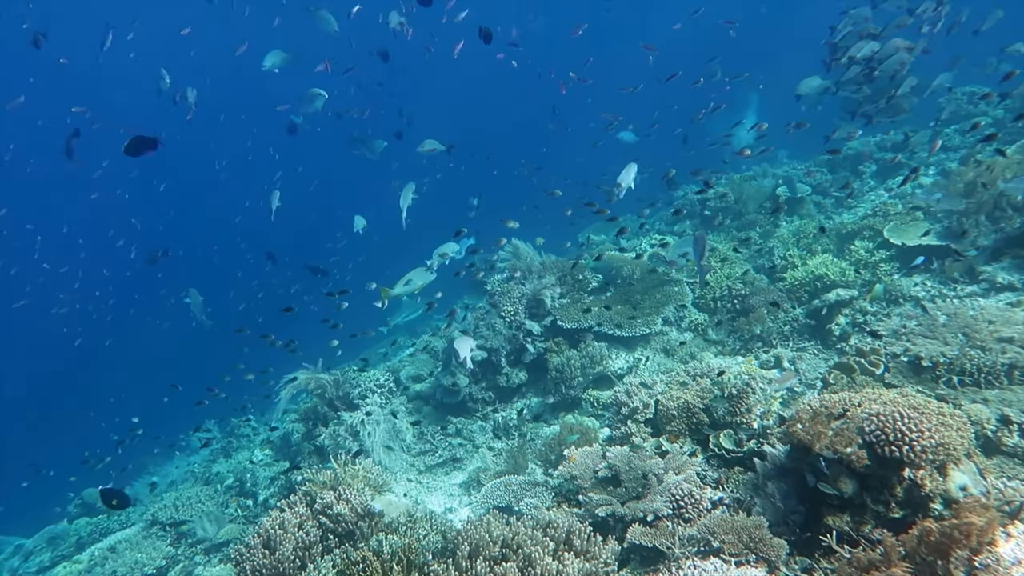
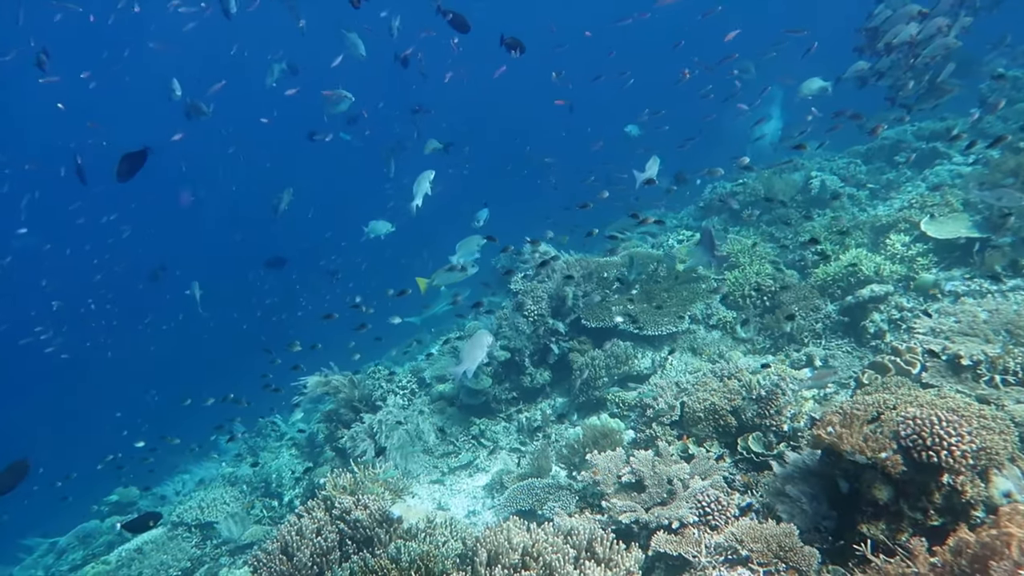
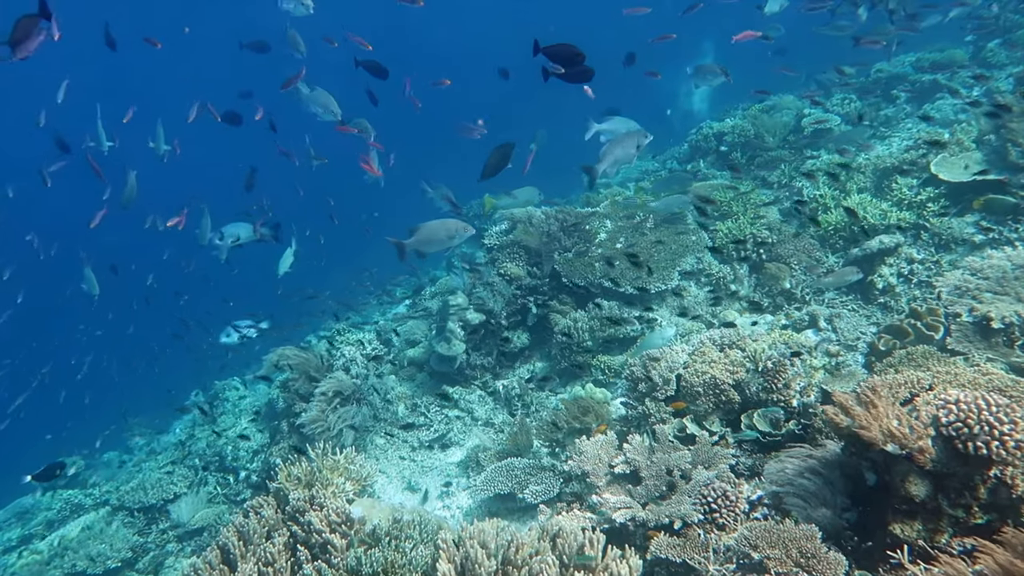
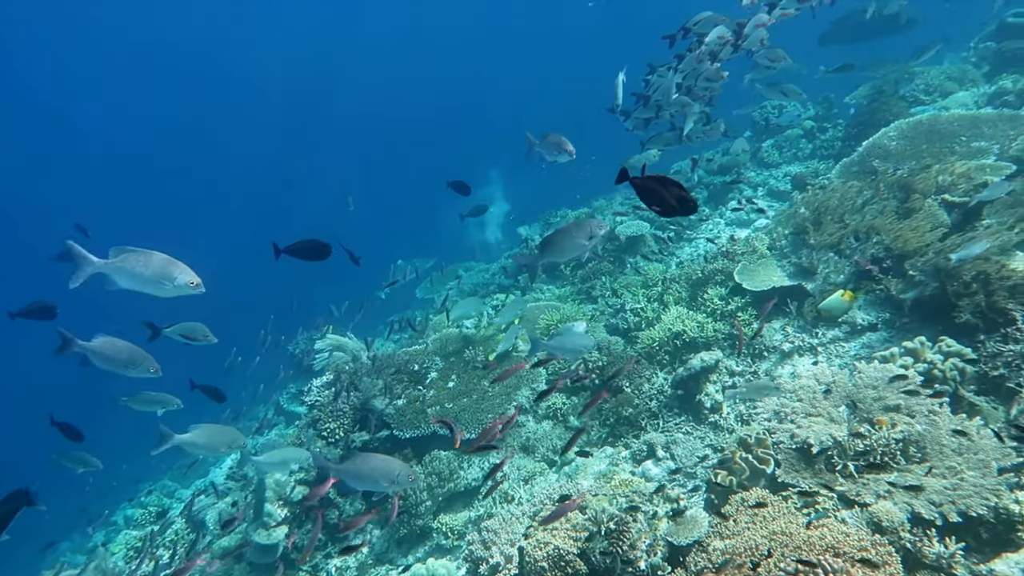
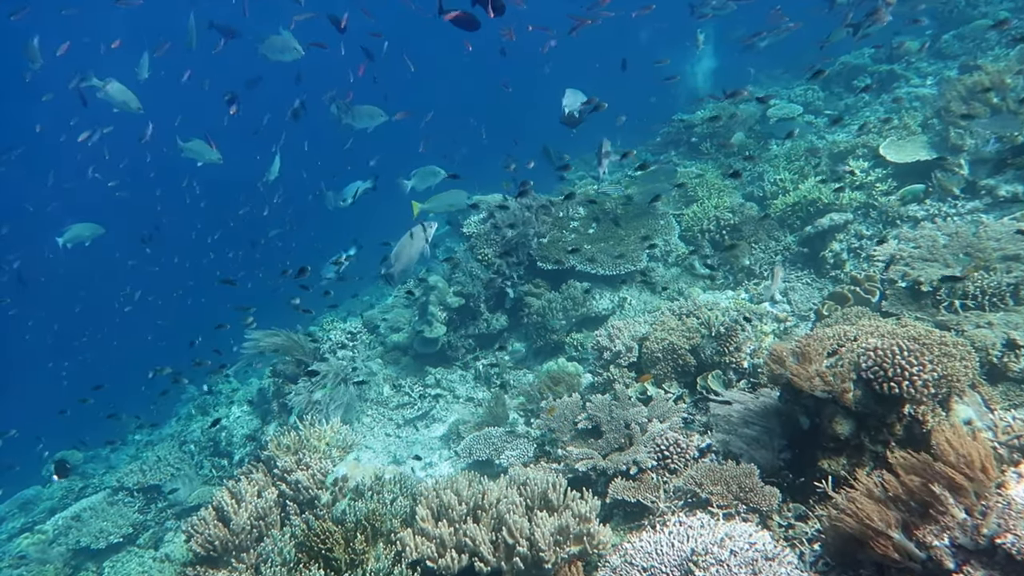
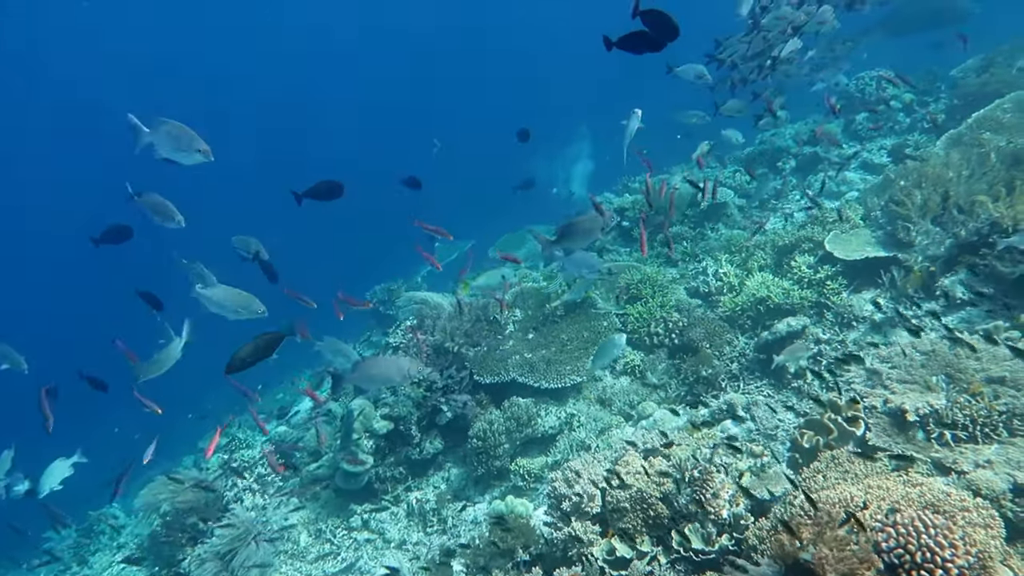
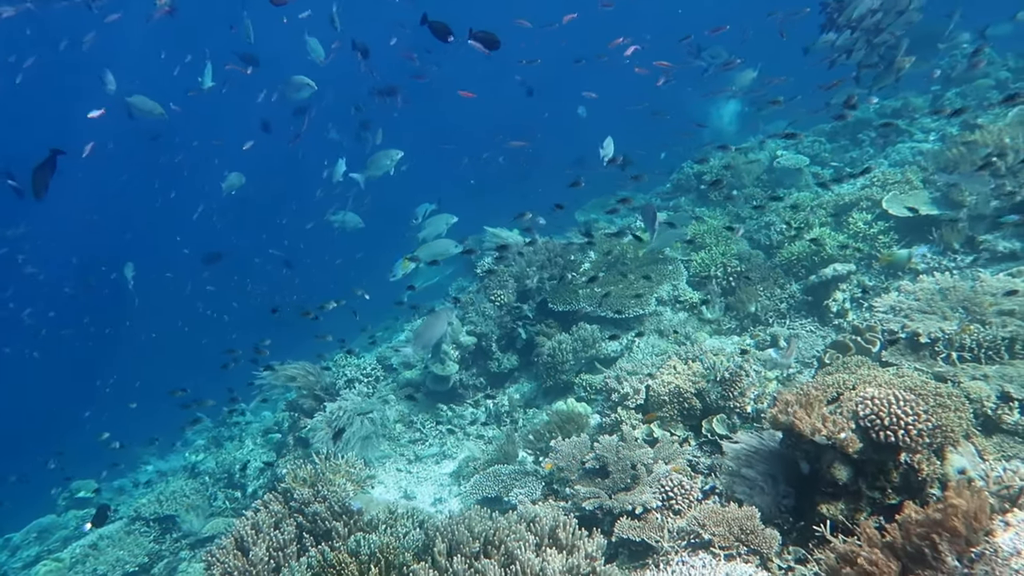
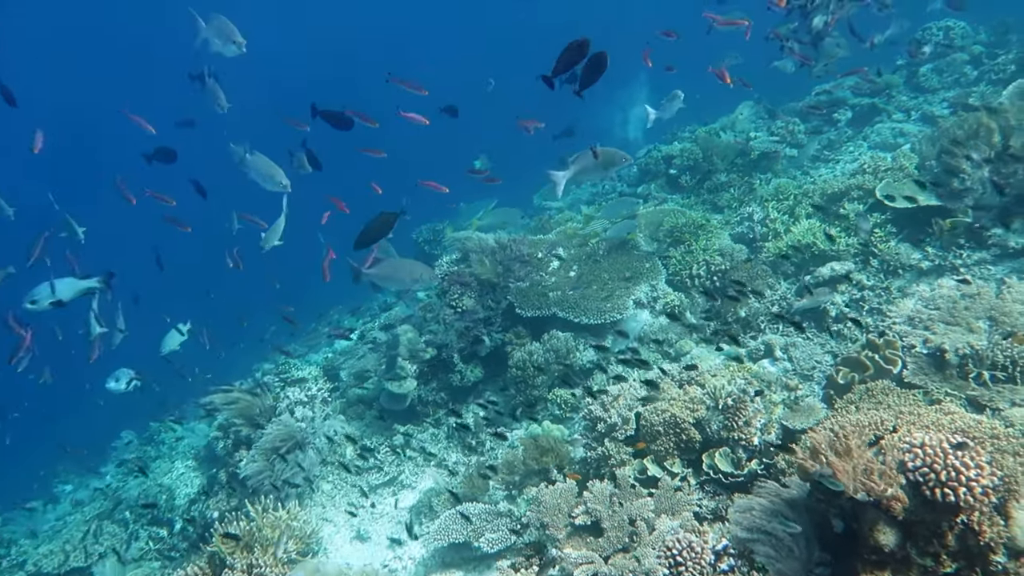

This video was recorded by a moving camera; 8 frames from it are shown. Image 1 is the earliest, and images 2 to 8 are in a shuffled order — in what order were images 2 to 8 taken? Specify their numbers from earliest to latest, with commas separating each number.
2, 7, 5, 3, 8, 6, 4
